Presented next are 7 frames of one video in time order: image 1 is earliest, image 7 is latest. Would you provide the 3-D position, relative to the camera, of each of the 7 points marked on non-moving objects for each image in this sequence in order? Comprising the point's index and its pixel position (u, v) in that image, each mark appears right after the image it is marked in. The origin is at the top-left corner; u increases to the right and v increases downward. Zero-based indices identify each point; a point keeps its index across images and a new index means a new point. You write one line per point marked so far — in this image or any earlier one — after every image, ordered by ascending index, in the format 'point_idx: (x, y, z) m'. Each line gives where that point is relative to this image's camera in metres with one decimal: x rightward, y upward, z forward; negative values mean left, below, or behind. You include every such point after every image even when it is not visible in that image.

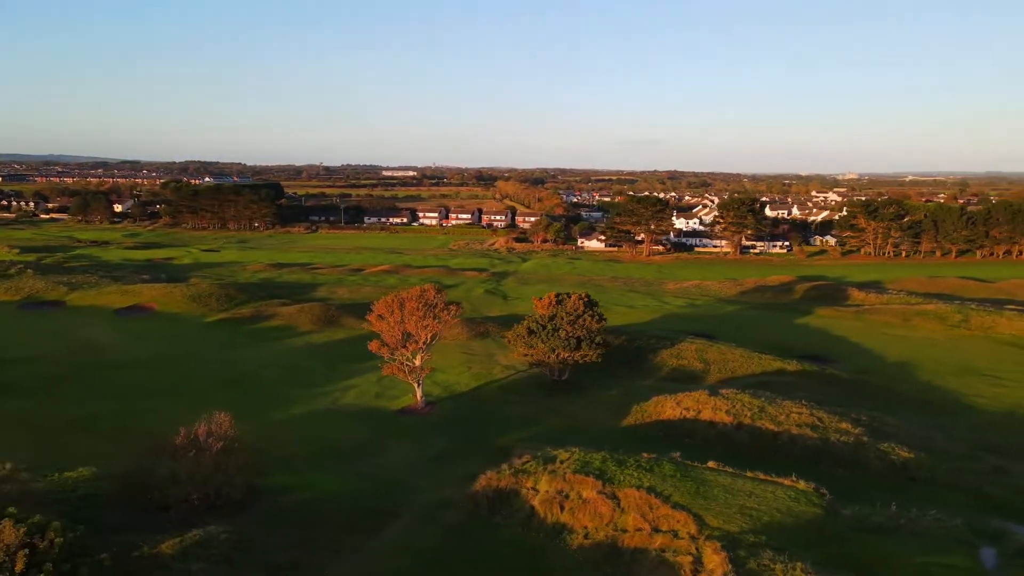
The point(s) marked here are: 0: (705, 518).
0: (+3.8, -4.5, +13.8) m
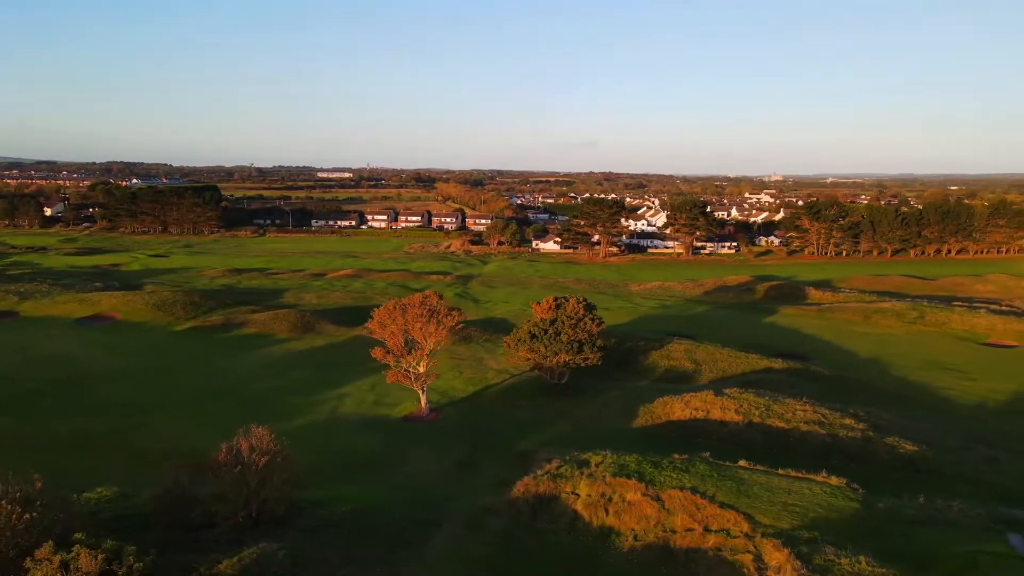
0: (+4.9, -4.6, +14.2) m
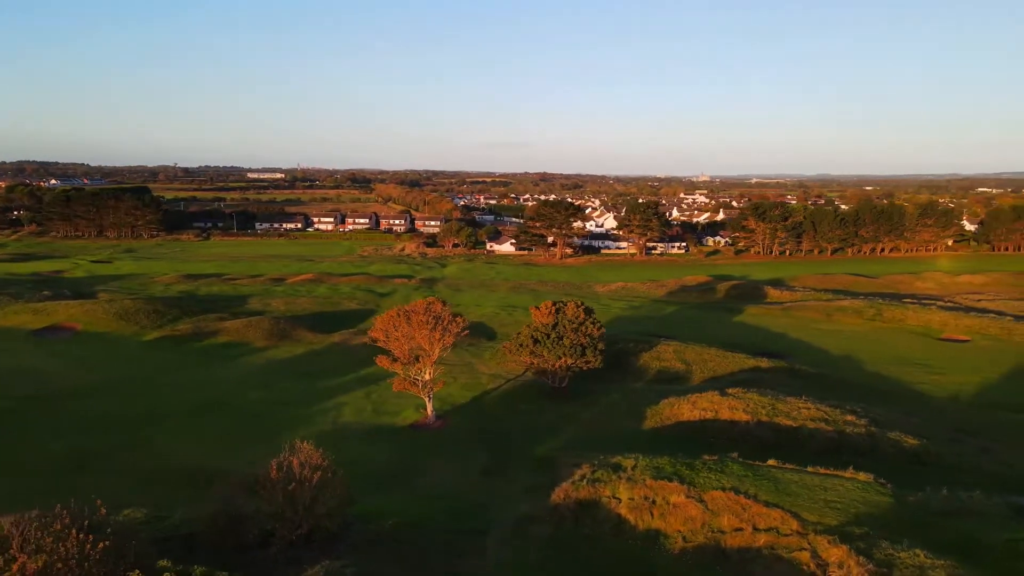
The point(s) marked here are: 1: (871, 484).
0: (+6.0, -4.7, +14.7) m
1: (+8.3, -4.5, +16.3) m
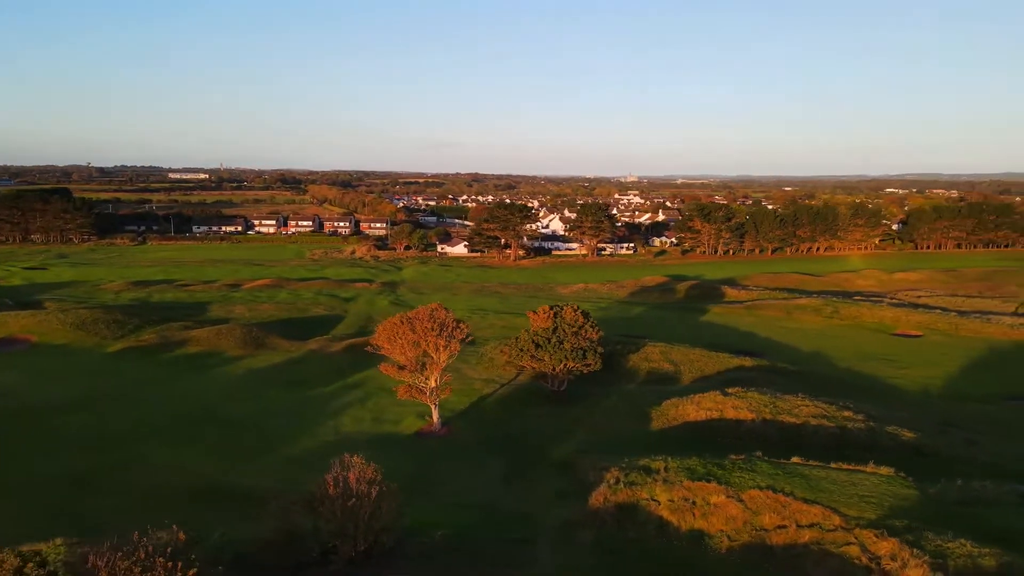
0: (+7.0, -4.8, +15.2) m
1: (+9.2, -4.5, +17.1) m
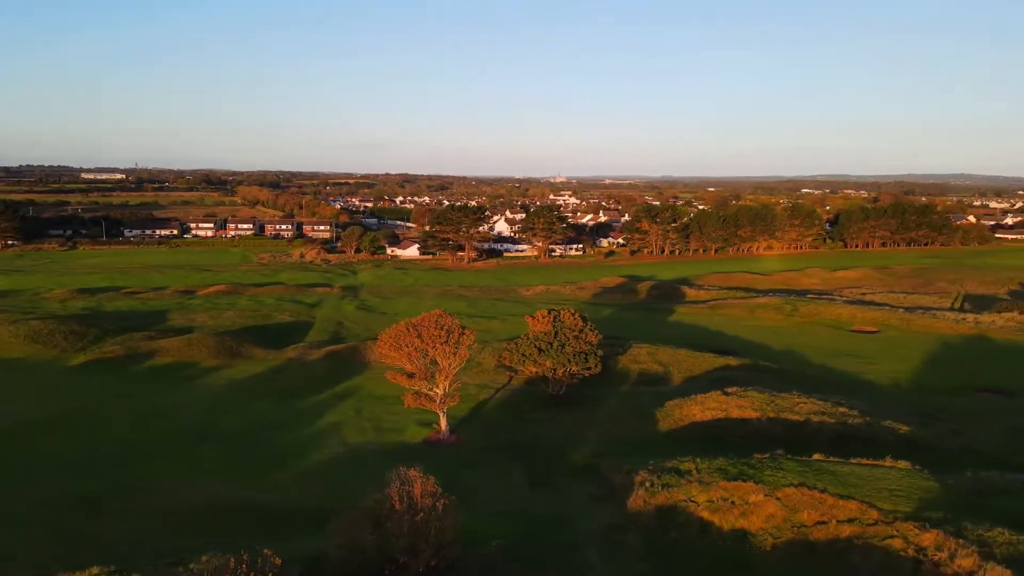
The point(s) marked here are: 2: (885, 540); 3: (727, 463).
0: (+8.1, -4.8, +15.9) m
1: (+10.1, -4.6, +17.9) m
2: (+7.7, -5.2, +14.7) m
3: (+5.5, -4.5, +18.3) m
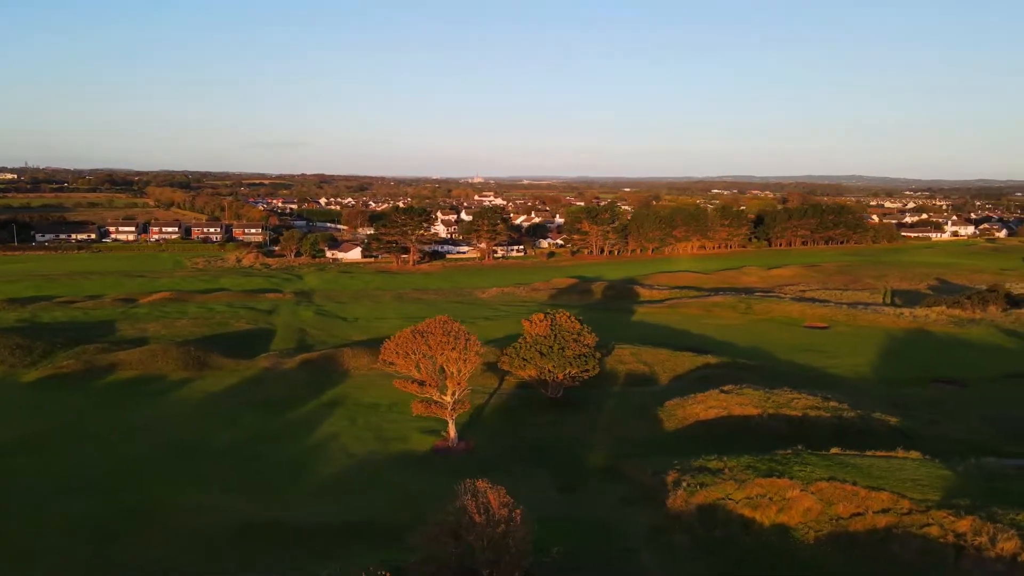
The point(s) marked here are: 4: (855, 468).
0: (+9.2, -4.8, +16.7) m
1: (+10.9, -4.6, +18.9) m
2: (+8.9, -5.2, +15.5) m
3: (+6.4, -4.6, +18.9) m
4: (+8.7, -4.6, +18.1) m
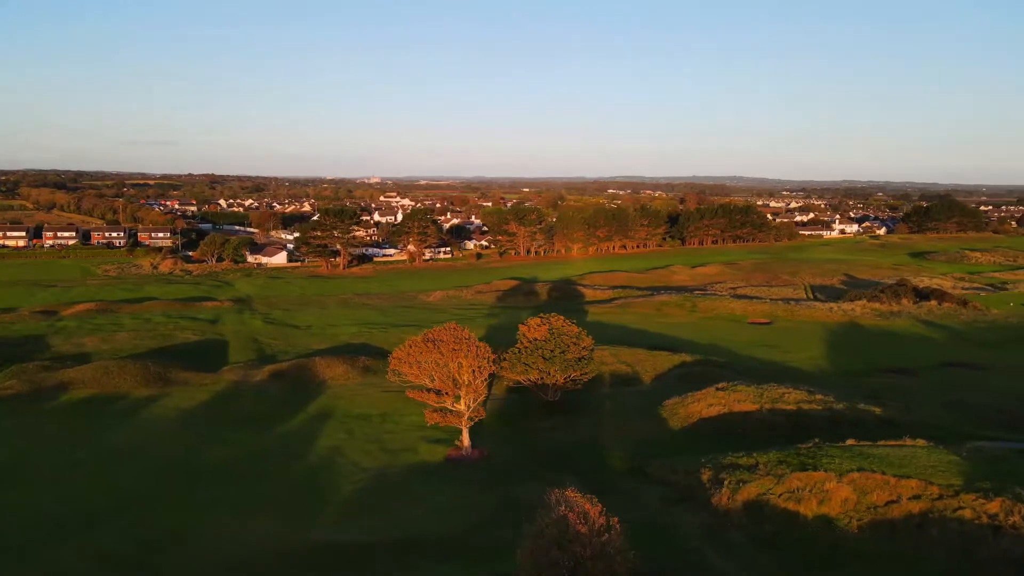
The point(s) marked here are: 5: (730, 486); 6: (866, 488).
0: (+10.5, -4.8, +17.9) m
1: (+11.9, -4.5, +20.3) m
2: (+10.4, -5.2, +16.6) m
3: (+7.4, -4.6, +19.7) m
4: (+9.8, -4.6, +19.2) m
5: (+5.6, -5.1, +18.5) m
6: (+8.8, -5.0, +17.9) m
